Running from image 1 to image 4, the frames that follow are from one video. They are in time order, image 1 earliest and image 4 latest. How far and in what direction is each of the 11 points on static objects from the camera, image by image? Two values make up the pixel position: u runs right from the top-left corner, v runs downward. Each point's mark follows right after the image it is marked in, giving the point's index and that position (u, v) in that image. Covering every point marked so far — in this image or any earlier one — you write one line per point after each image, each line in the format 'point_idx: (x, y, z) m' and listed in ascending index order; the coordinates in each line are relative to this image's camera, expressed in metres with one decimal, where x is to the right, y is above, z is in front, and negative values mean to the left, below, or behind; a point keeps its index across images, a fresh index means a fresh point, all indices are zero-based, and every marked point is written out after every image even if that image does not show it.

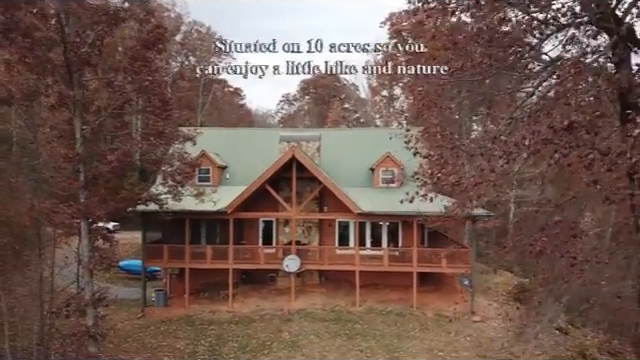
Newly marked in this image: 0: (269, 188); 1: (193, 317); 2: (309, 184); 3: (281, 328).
0: (-0.7, -0.2, +9.2) m
1: (-1.6, -1.8, +7.9) m
2: (-0.2, -0.1, +9.2) m
3: (-0.5, -1.9, +7.9) m
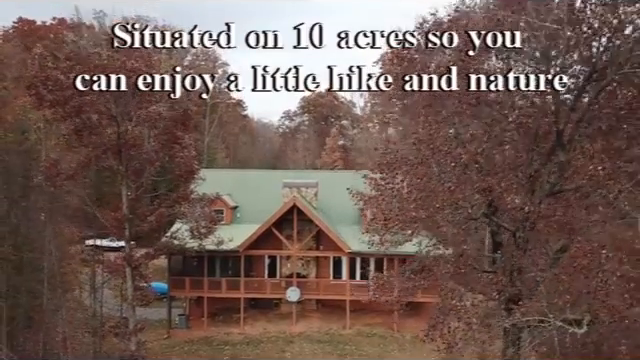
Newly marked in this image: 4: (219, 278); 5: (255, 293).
0: (-0.8, -0.8, +10.5) m
1: (-1.6, -2.3, +9.3) m
2: (-0.2, -0.7, +10.6) m
3: (-0.5, -2.5, +9.3) m
4: (-1.6, -1.5, +9.7) m
5: (-1.0, -1.7, +9.6) m
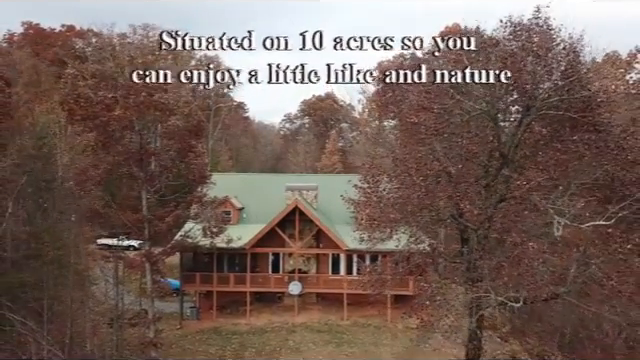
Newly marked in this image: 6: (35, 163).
0: (-0.8, -0.8, +11.3) m
1: (-1.6, -2.4, +10.1) m
2: (-0.2, -0.7, +11.3) m
3: (-0.5, -2.5, +10.1) m
4: (-1.6, -1.6, +10.5) m
5: (-1.0, -1.8, +10.4) m
6: (-4.6, +0.3, +10.1) m
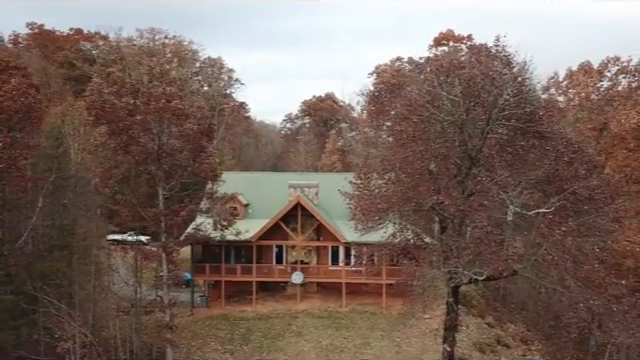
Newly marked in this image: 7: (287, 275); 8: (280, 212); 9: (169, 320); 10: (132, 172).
0: (-0.8, -0.8, +12.0) m
1: (-1.6, -2.3, +10.8) m
2: (-0.2, -0.7, +12.1) m
3: (-0.5, -2.5, +10.8) m
4: (-1.6, -1.5, +11.2) m
5: (-1.0, -1.7, +11.1) m
6: (-4.6, +0.3, +10.8) m
7: (-0.6, -1.7, +11.0) m
8: (-0.7, -0.6, +11.3) m
9: (-2.7, -2.5, +11.1) m
10: (-3.4, +0.1, +11.3) m
